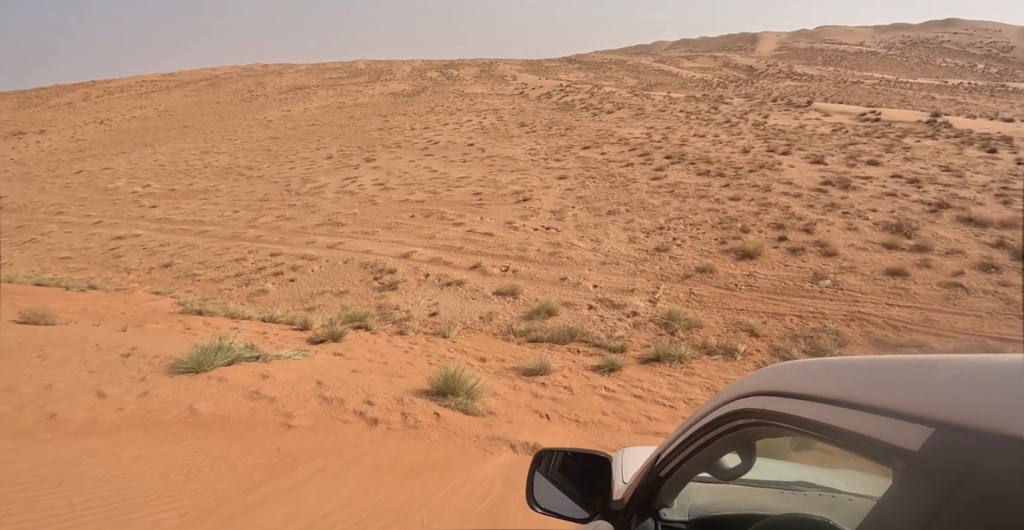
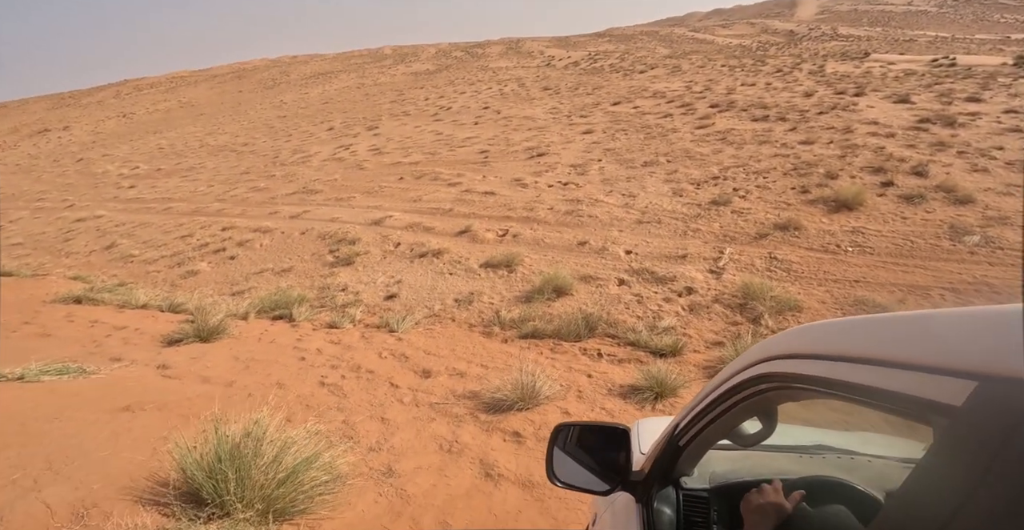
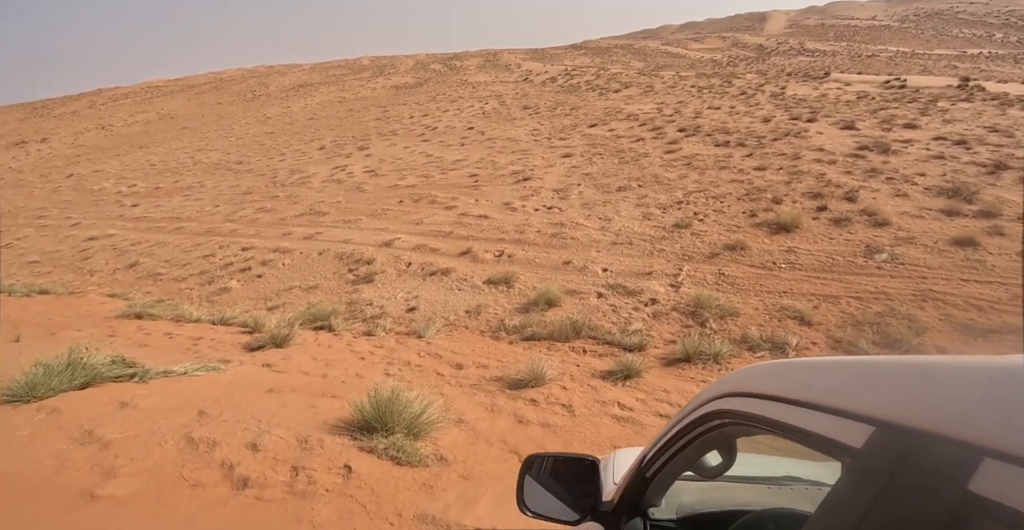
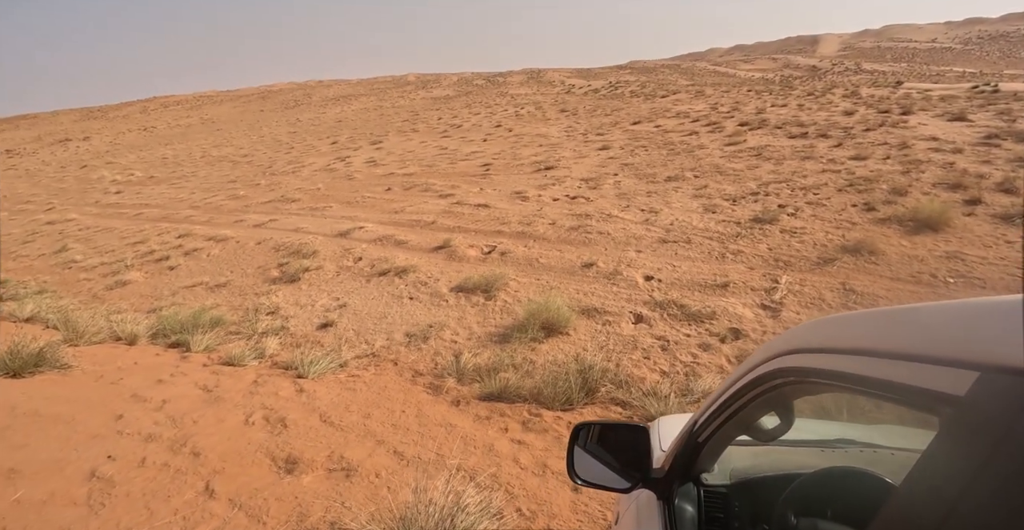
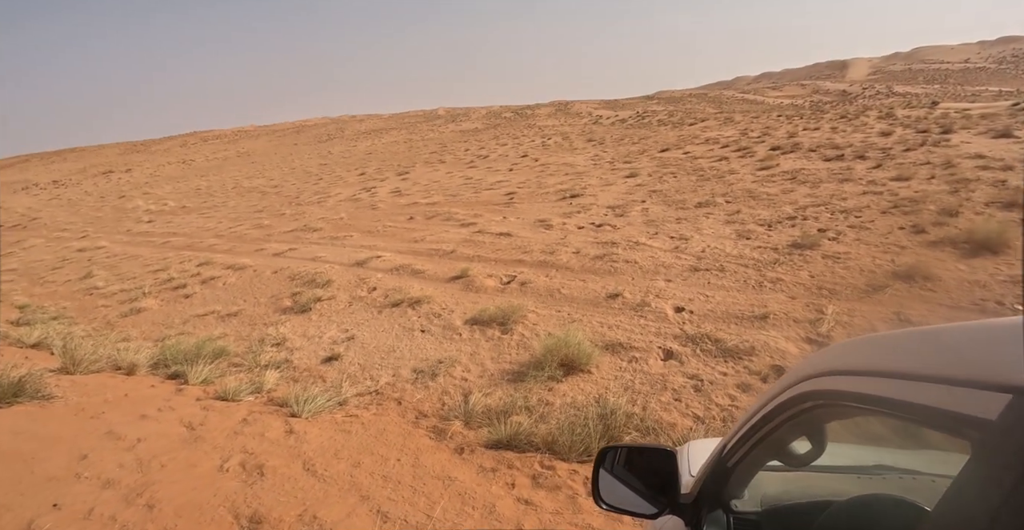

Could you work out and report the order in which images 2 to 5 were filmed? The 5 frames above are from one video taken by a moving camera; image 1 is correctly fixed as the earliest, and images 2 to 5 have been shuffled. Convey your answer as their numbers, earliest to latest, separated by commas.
3, 2, 4, 5
